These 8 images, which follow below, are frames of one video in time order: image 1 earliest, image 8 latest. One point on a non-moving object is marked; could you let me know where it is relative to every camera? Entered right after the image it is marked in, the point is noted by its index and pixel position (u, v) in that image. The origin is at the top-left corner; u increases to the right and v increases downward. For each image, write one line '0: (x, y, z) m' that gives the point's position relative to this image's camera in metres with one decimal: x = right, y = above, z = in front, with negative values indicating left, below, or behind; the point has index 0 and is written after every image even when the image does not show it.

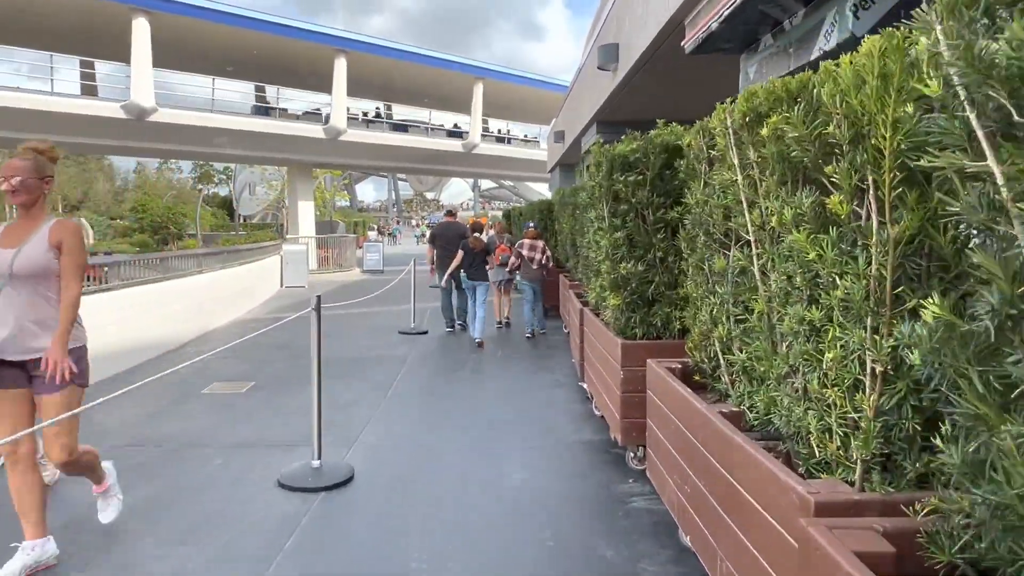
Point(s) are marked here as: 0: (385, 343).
0: (-1.9, -0.8, +10.3) m
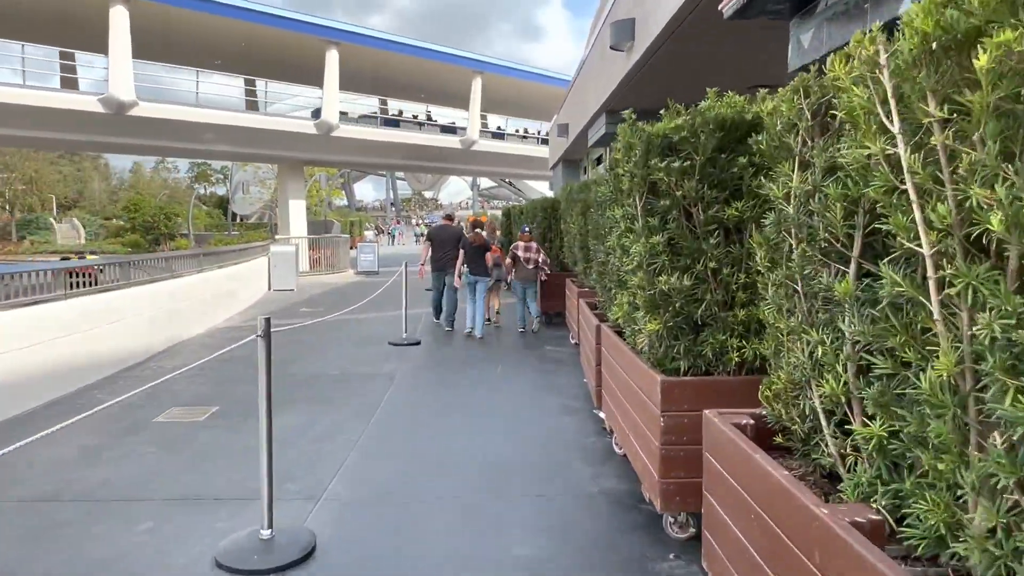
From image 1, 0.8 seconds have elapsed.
0: (-1.9, -0.9, +9.3) m
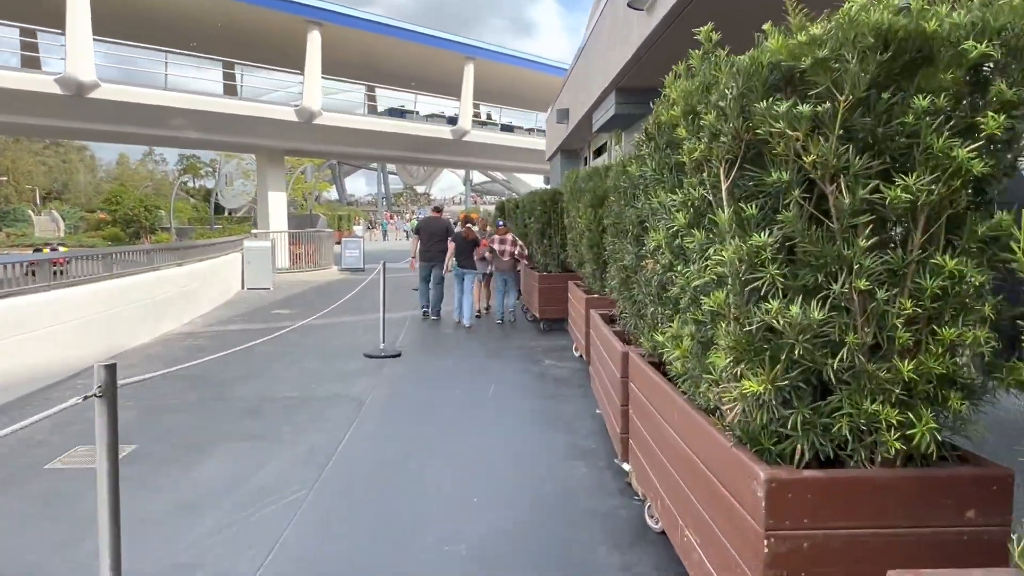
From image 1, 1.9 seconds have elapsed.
0: (-2.0, -1.0, +7.9) m
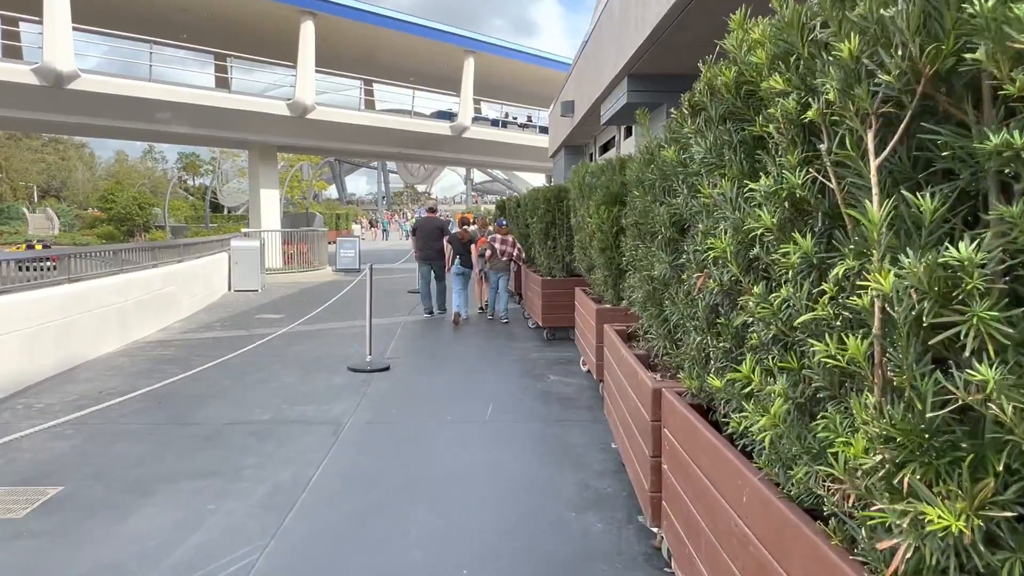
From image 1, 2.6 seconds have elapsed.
0: (-2.0, -1.1, +7.0) m
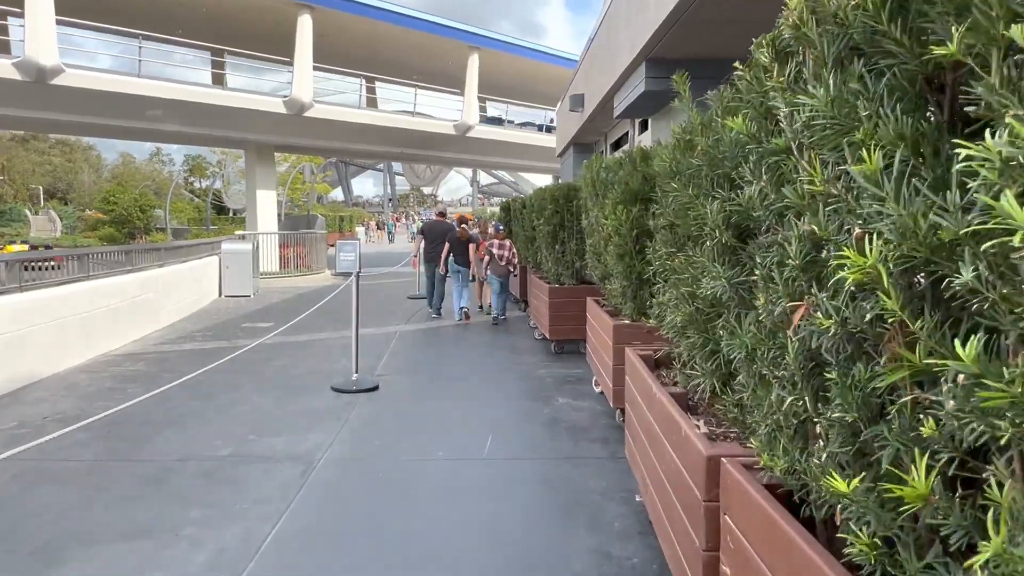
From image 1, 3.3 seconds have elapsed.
0: (-2.0, -1.2, +6.2) m
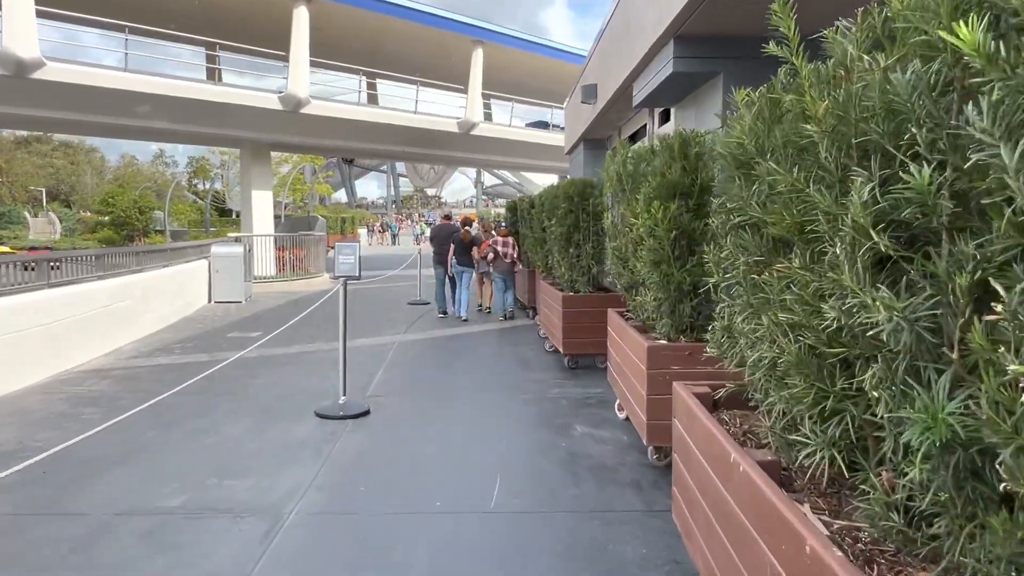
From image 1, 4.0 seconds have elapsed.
0: (-1.9, -1.3, +5.3) m
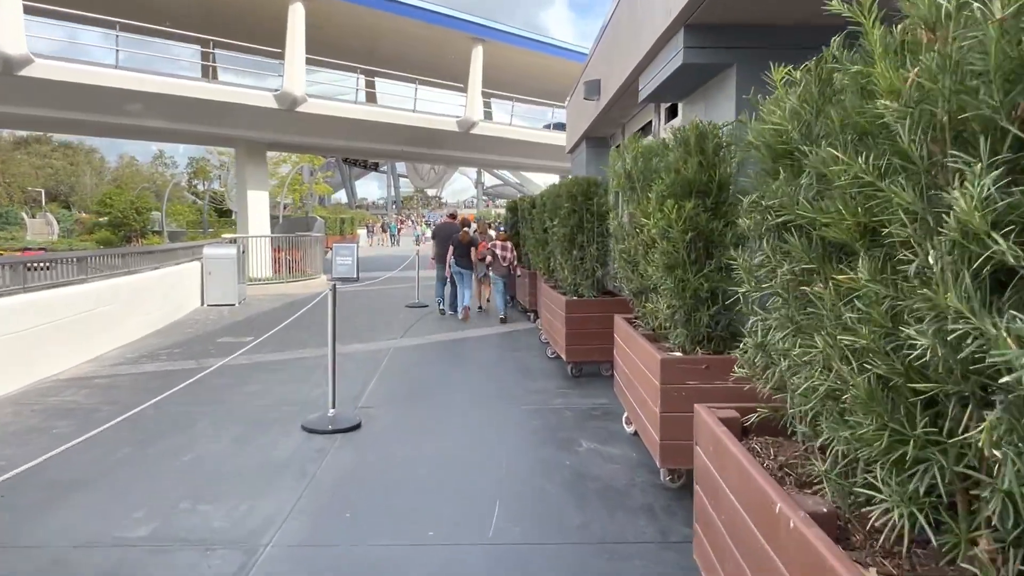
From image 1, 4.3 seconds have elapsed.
0: (-1.9, -1.3, +4.9) m
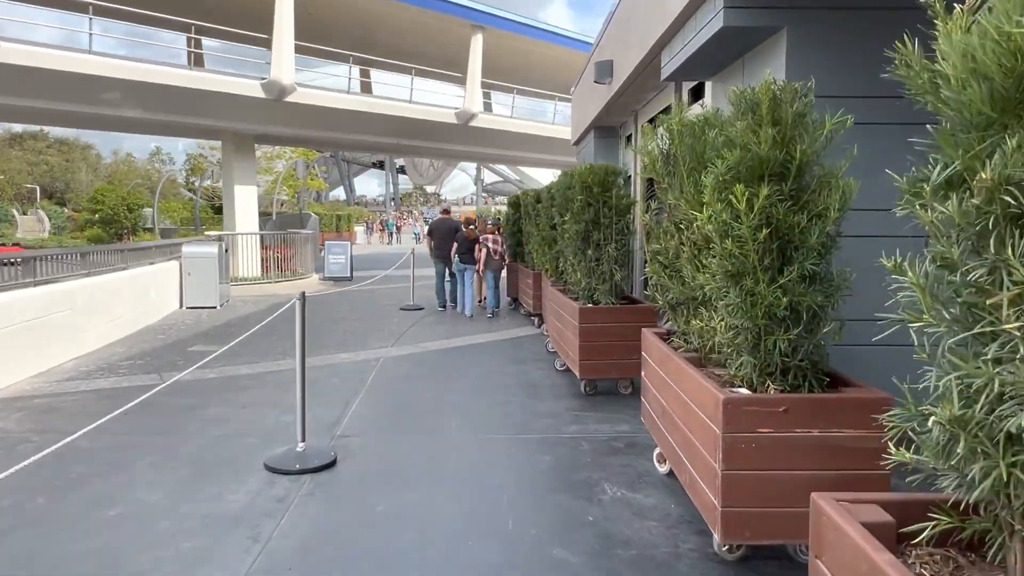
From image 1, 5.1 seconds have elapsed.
0: (-1.8, -1.4, +3.9) m
